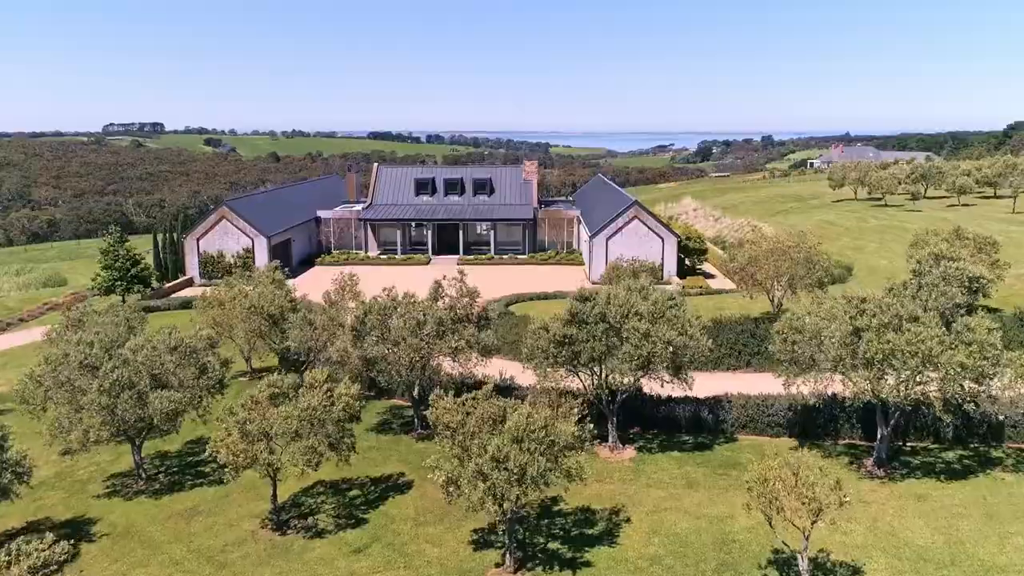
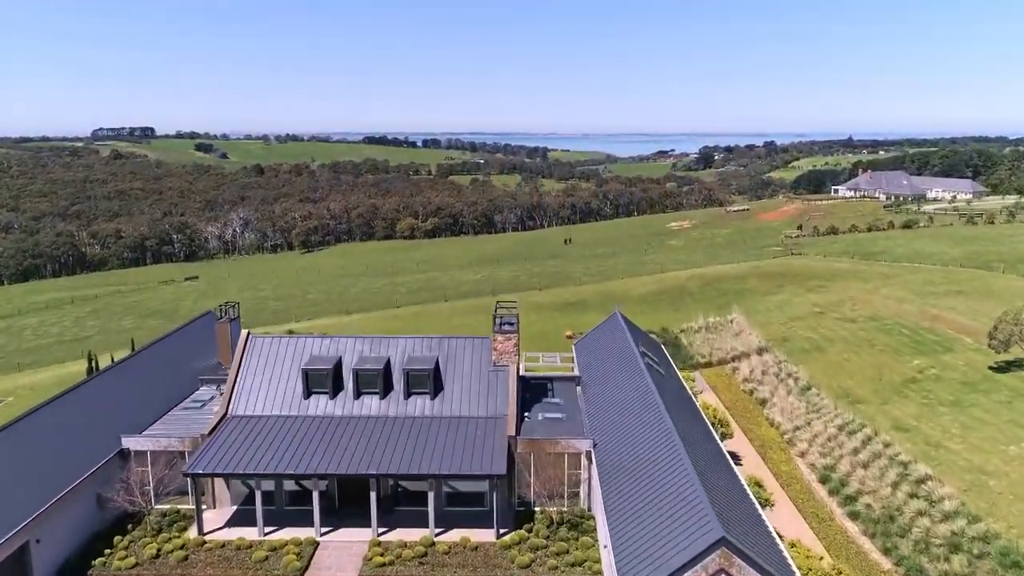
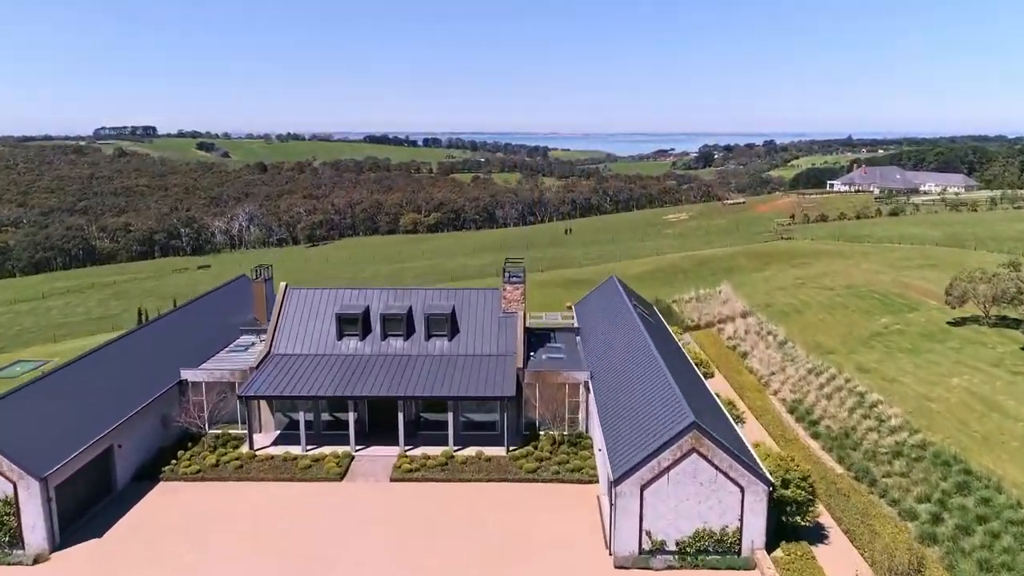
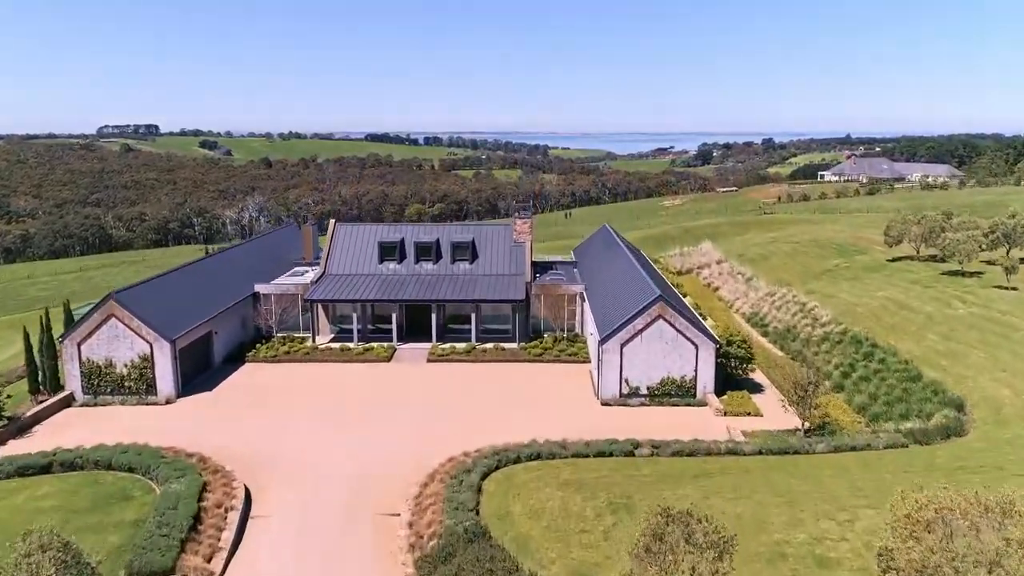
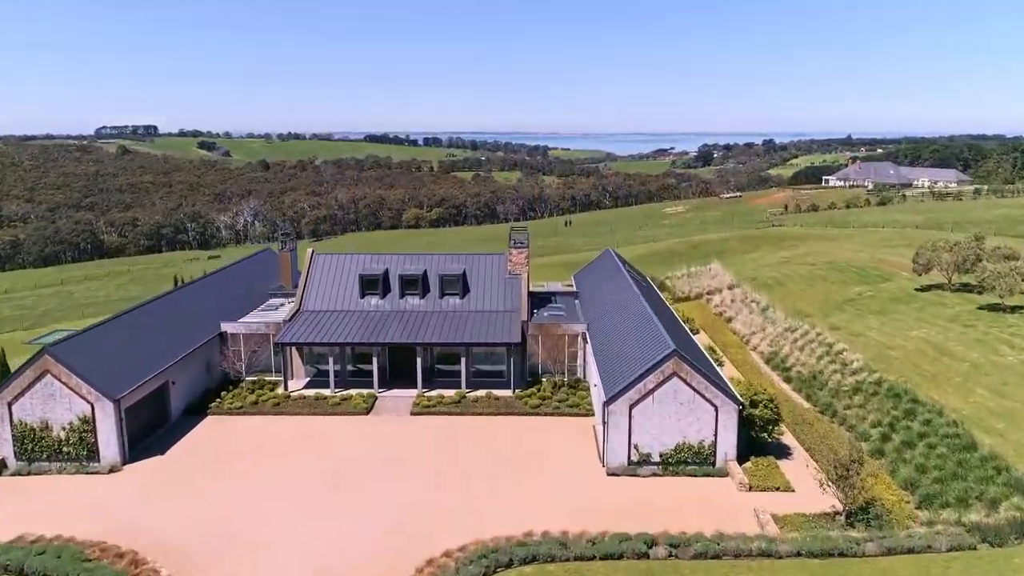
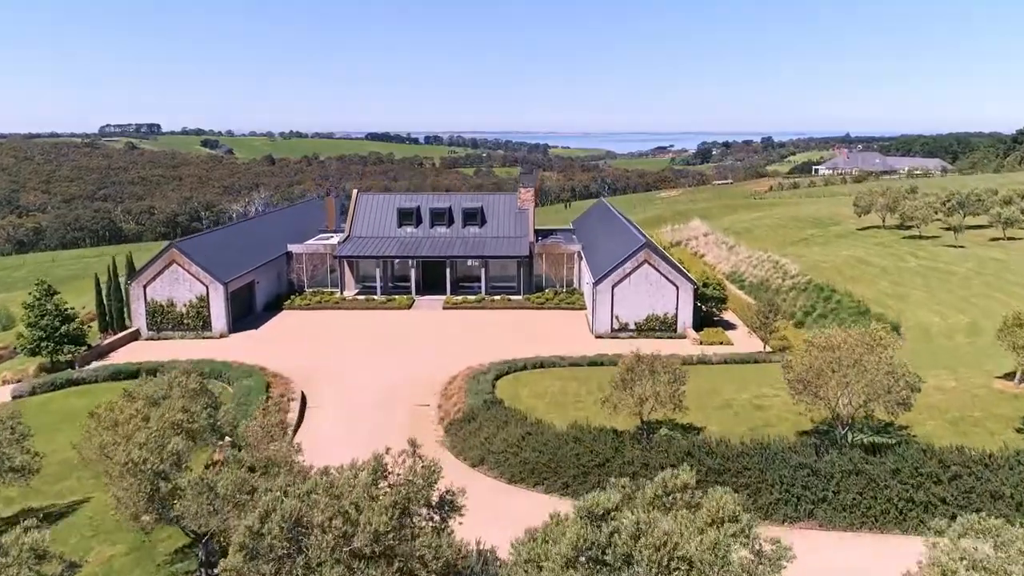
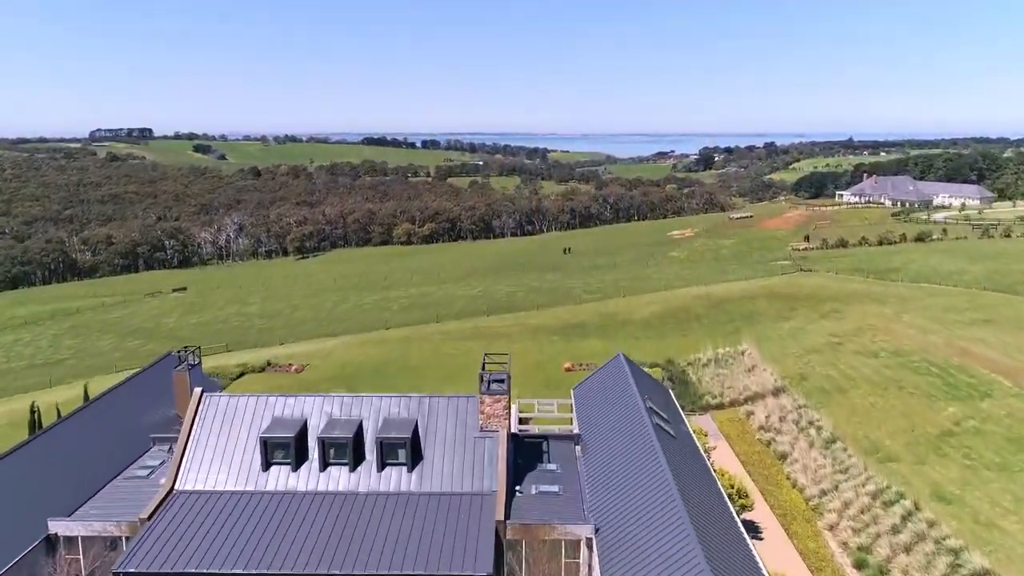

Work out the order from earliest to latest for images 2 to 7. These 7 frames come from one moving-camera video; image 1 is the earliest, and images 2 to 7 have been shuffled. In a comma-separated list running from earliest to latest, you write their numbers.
6, 4, 5, 3, 2, 7
